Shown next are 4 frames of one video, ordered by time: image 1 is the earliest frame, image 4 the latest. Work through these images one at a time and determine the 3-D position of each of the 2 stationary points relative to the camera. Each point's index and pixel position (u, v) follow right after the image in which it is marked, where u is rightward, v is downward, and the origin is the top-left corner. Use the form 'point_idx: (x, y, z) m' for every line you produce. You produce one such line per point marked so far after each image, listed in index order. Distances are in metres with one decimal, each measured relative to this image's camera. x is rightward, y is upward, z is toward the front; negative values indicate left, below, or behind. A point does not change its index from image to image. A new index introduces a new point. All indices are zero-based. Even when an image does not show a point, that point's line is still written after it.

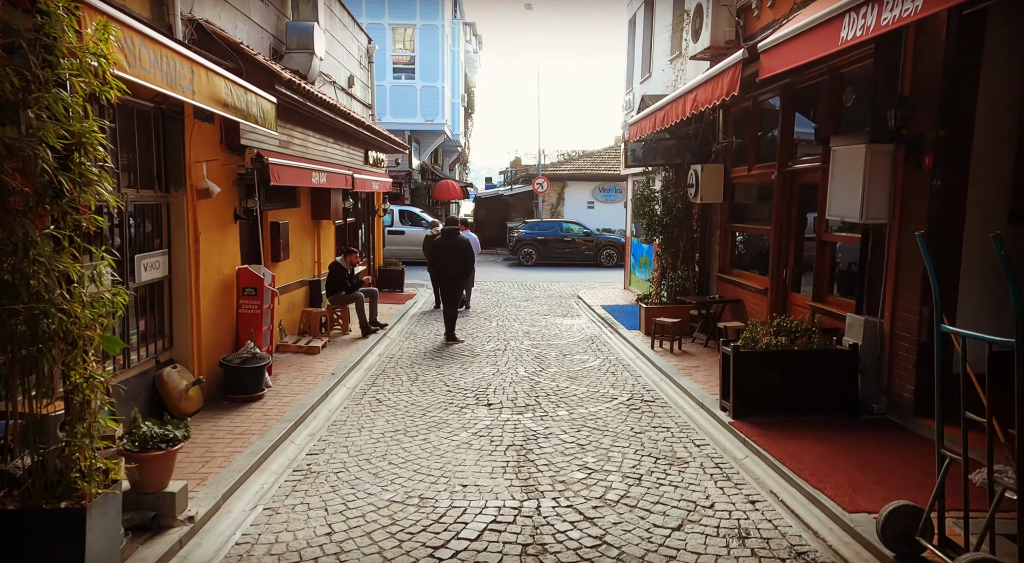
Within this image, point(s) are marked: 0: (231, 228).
0: (-2.9, +0.6, +7.4) m
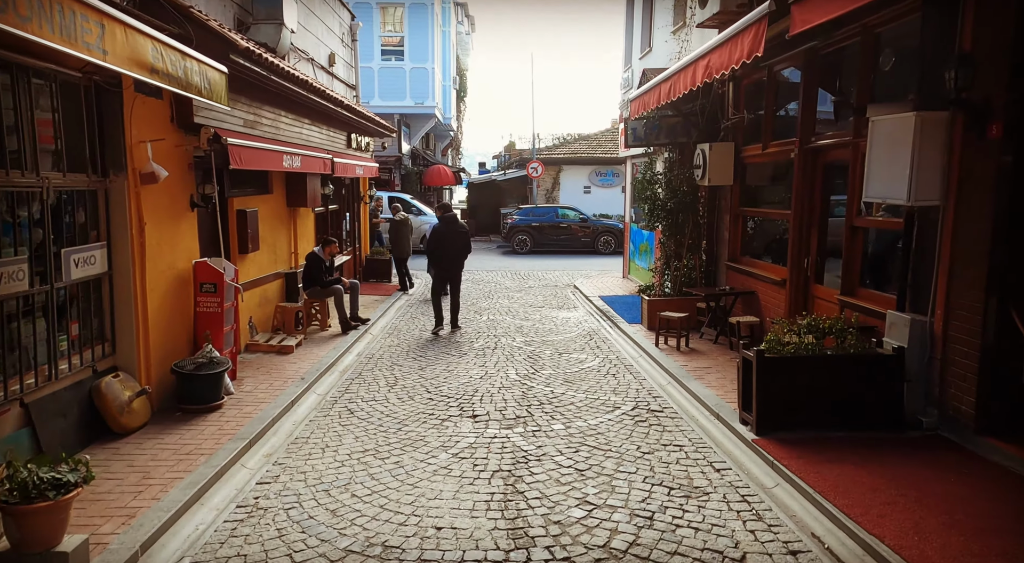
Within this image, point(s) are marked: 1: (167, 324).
0: (-3.0, +0.6, +6.6) m
1: (-3.0, -0.4, +6.2) m
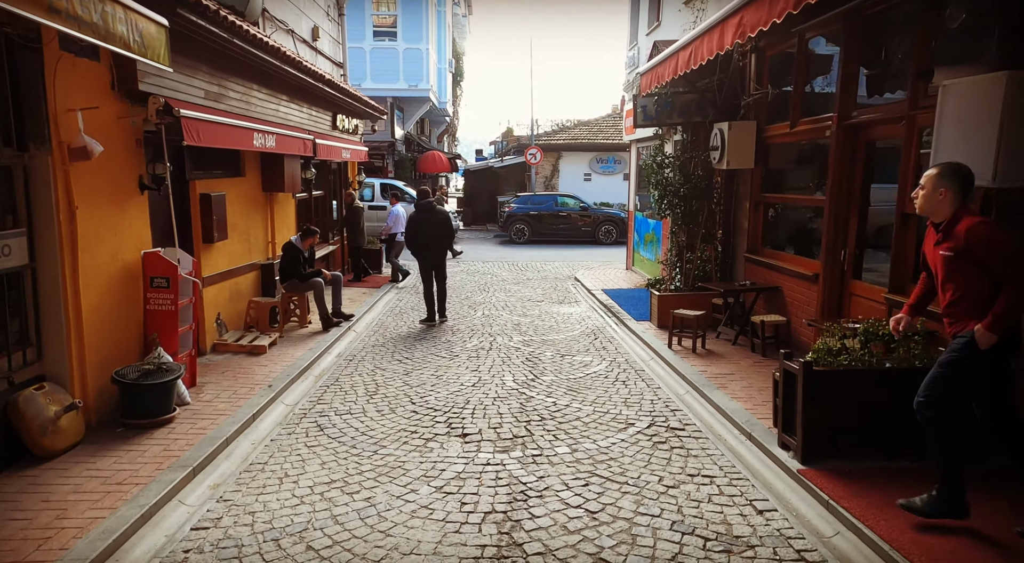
0: (-3.0, +0.6, +5.7) m
1: (-3.1, -0.3, +5.3) m
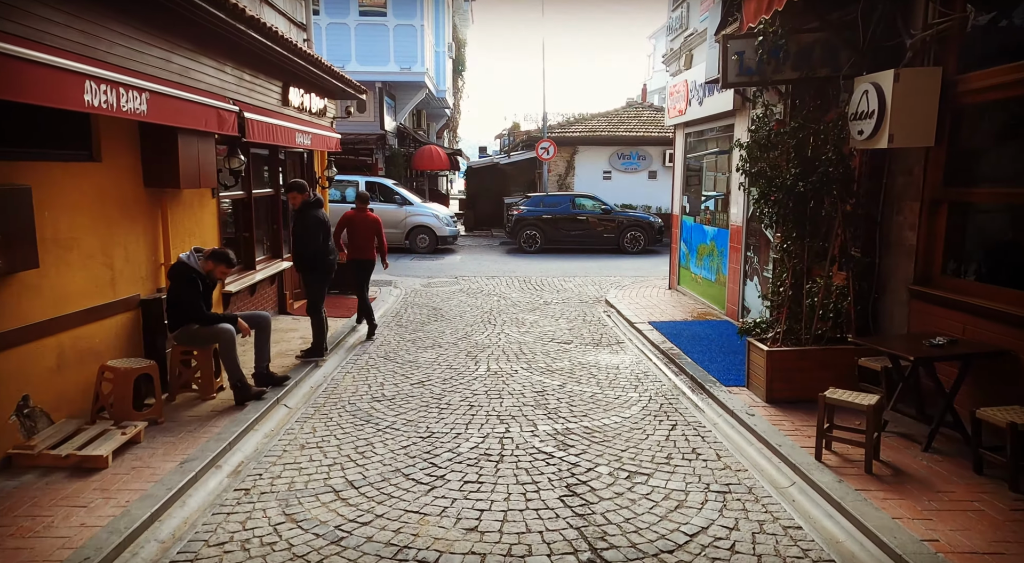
0: (-2.9, +0.3, +2.4) m
1: (-2.9, -0.7, +2.0) m
